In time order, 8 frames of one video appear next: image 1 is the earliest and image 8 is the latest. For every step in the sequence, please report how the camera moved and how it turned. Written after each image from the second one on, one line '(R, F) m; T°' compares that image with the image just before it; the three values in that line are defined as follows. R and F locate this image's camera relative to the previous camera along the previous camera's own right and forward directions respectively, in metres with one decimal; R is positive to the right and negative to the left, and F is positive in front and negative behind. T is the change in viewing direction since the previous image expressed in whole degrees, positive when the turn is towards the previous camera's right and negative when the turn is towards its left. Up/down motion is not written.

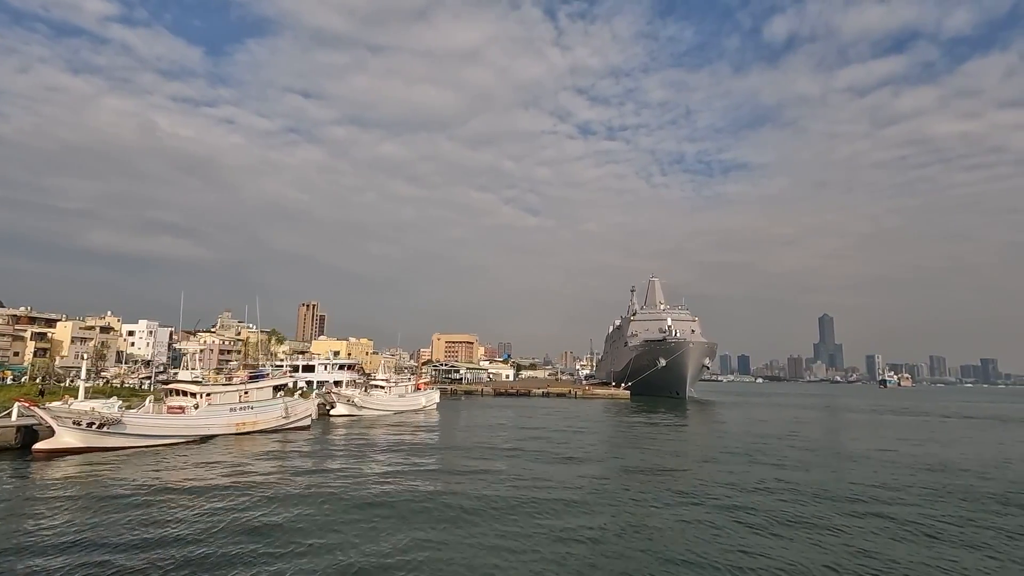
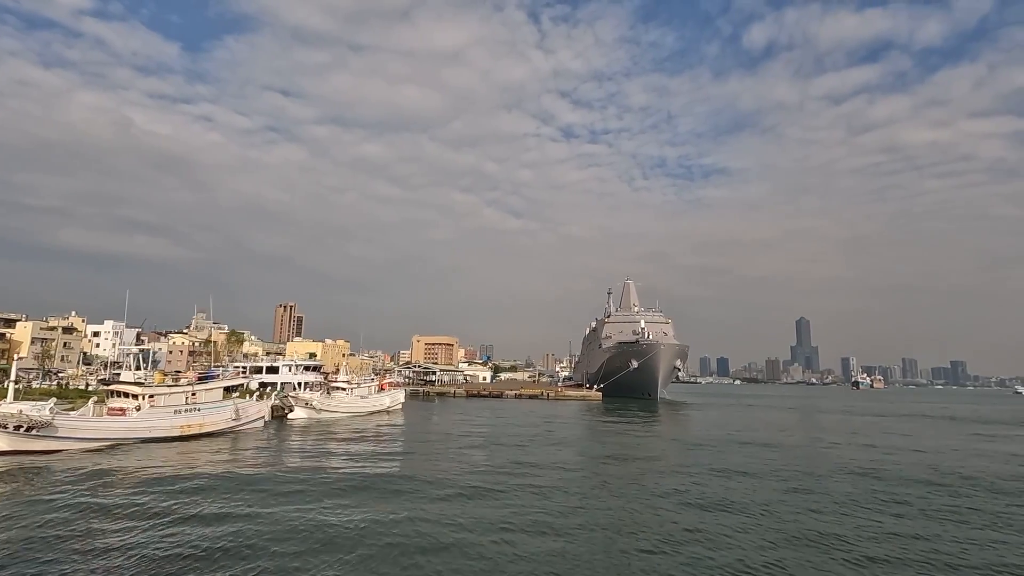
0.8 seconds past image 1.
(+1.1, -0.1) m; +2°
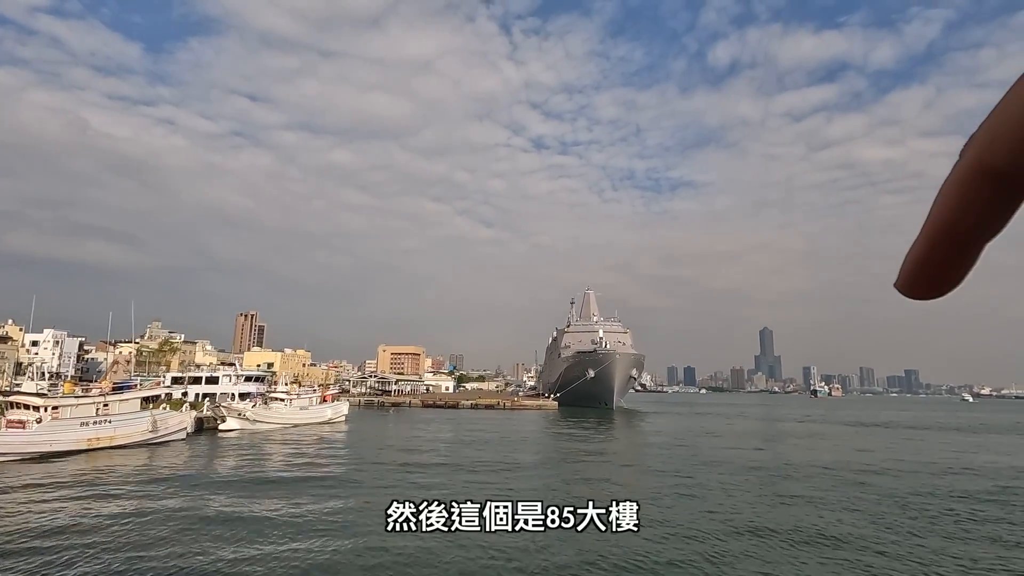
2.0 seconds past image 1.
(+1.7, -0.2) m; +3°
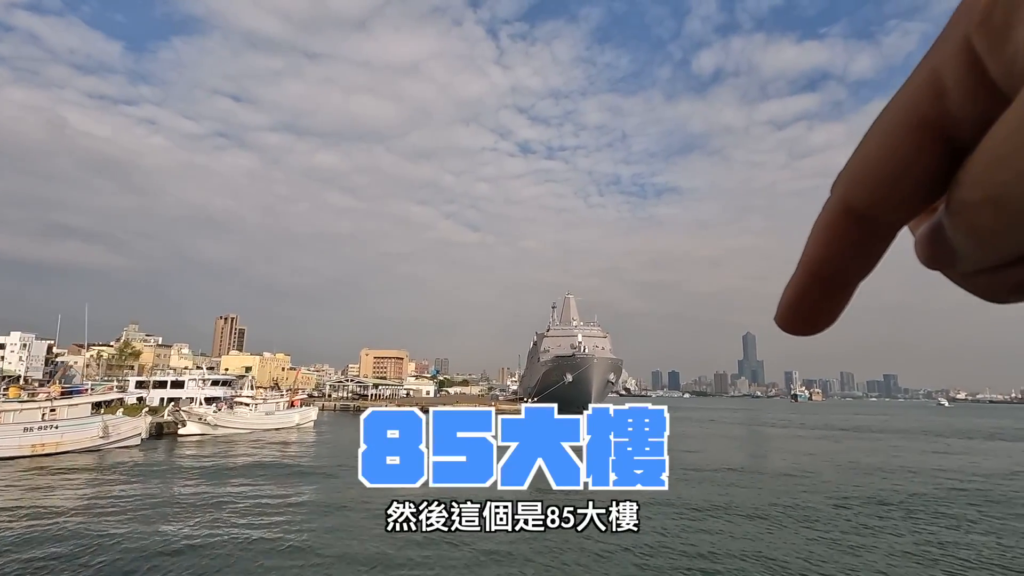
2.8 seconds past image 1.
(+1.0, 0.0) m; +1°
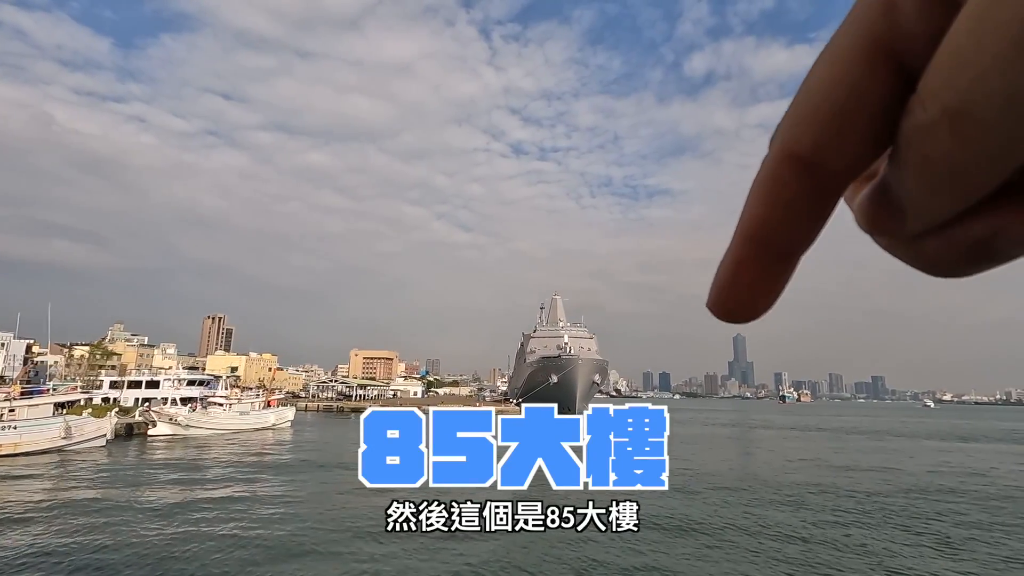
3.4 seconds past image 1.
(+0.9, 0.0) m; +1°
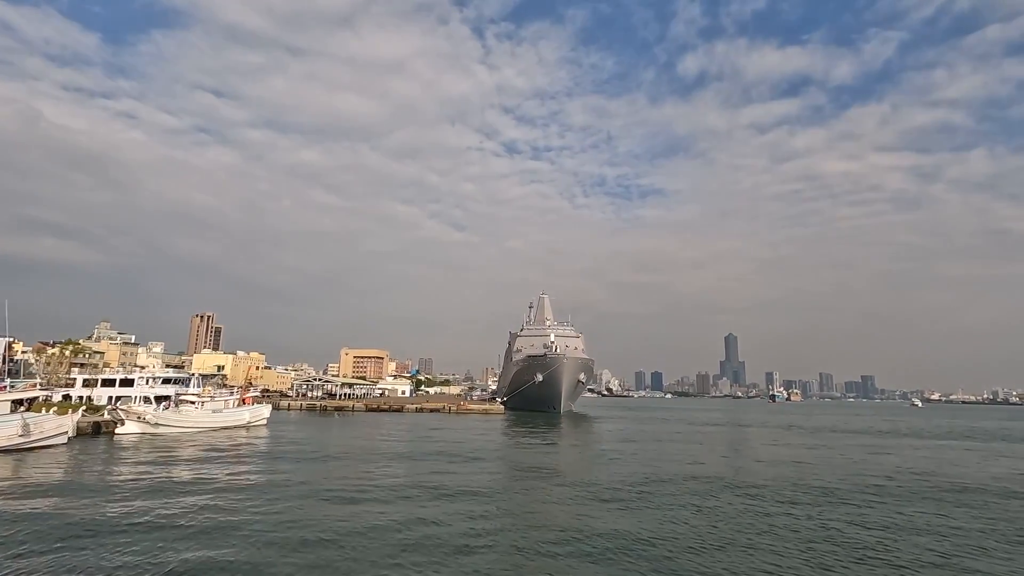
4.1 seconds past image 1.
(+1.1, +0.1) m; +1°
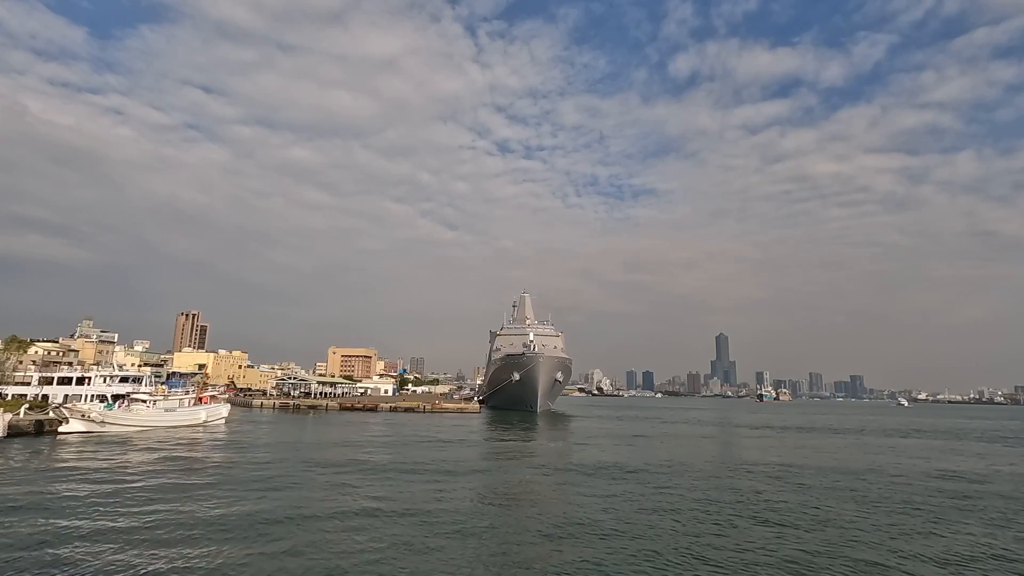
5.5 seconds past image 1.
(+2.0, +0.3) m; +1°
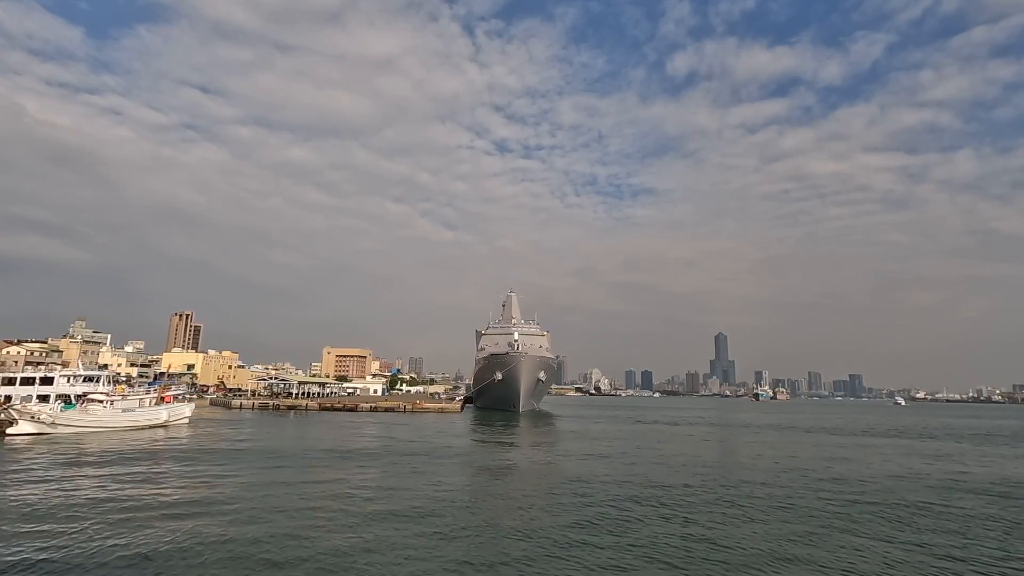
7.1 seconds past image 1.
(+2.2, +0.3) m; 0°
